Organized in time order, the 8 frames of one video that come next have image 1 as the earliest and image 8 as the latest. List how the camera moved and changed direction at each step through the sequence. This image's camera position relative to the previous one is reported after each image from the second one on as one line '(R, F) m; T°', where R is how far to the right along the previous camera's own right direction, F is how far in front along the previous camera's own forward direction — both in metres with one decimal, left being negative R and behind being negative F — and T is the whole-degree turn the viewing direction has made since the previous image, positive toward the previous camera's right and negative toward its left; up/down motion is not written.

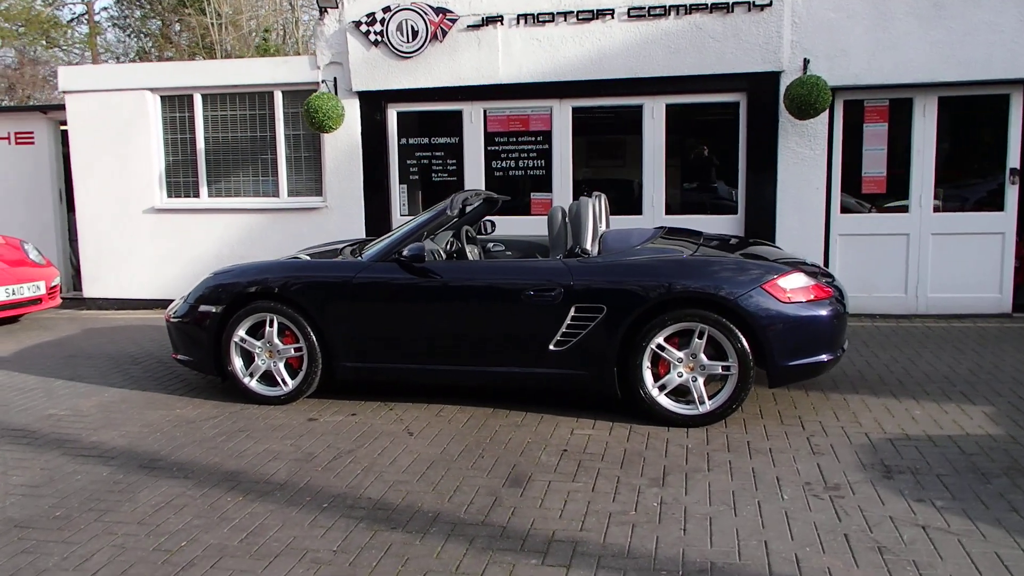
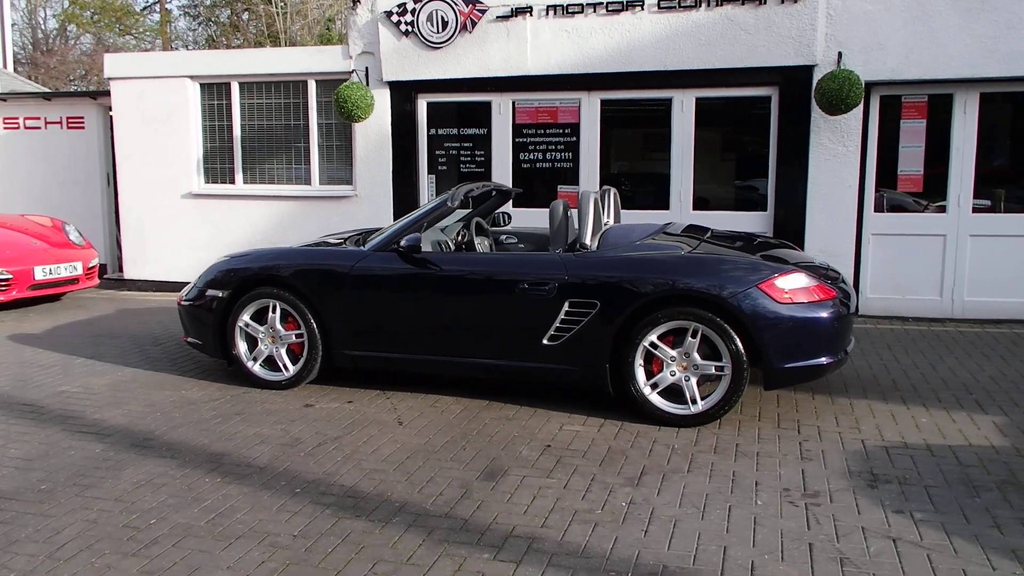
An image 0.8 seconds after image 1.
(+0.4, 0.0) m; -4°
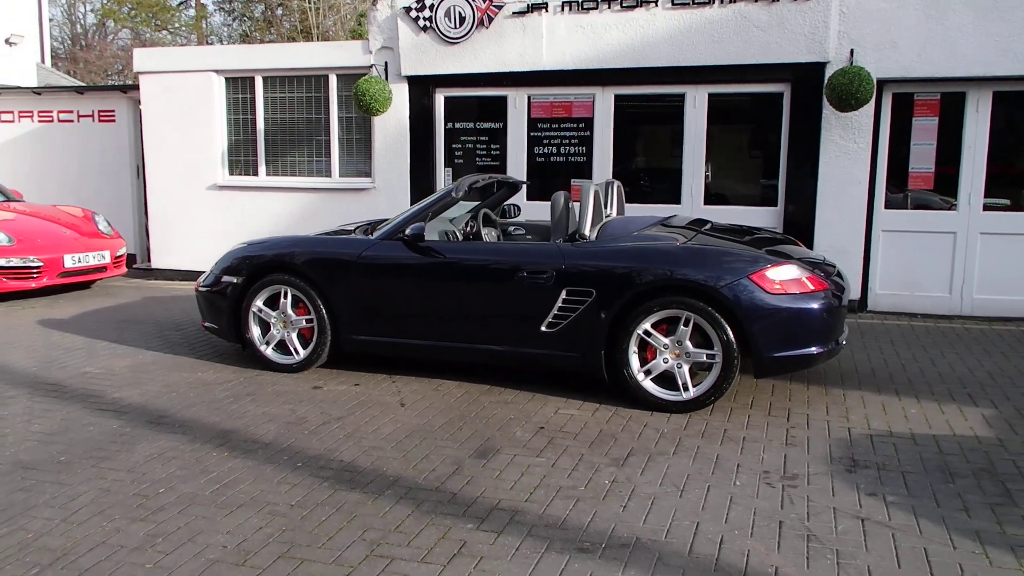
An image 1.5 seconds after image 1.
(+0.2, -0.2) m; -2°
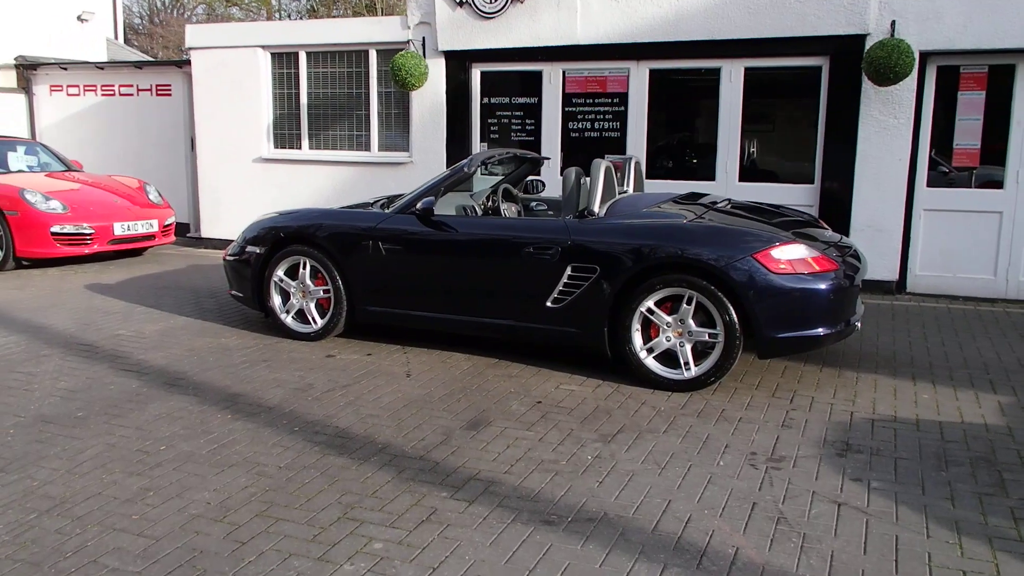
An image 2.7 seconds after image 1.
(+0.4, -0.1) m; -4°
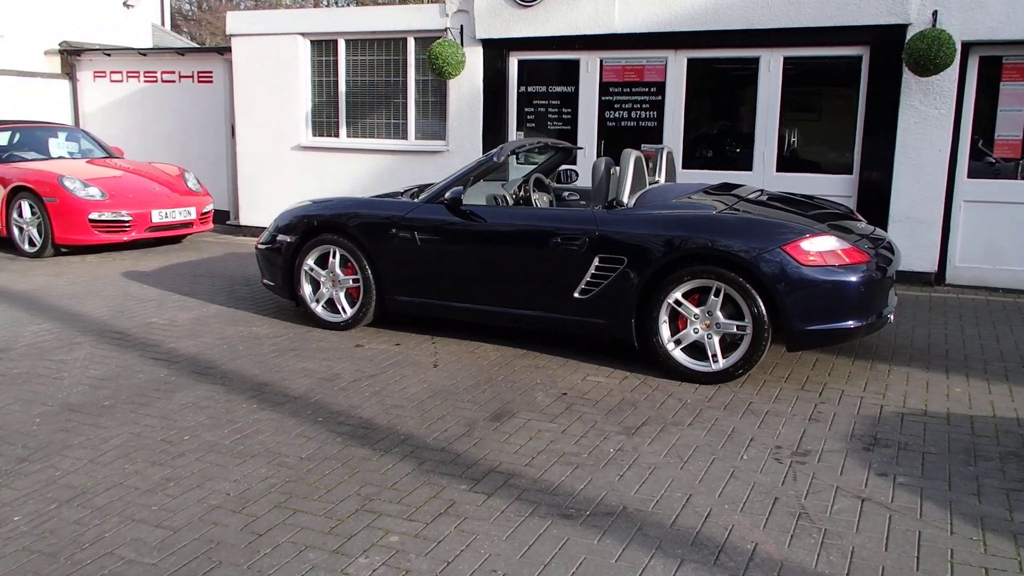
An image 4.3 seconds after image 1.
(+0.1, 0.0) m; -3°
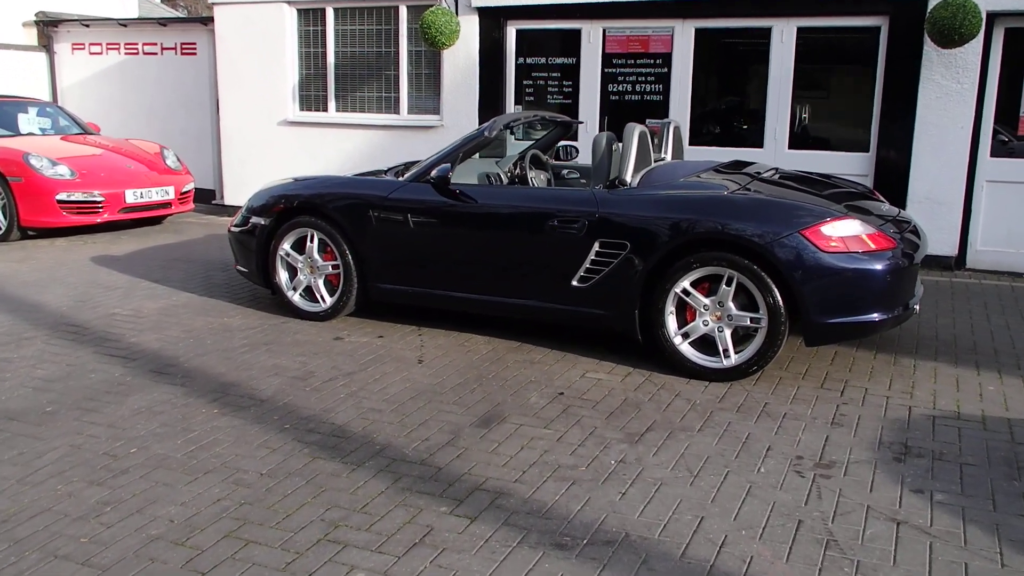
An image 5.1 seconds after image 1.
(+0.1, +0.5) m; 0°
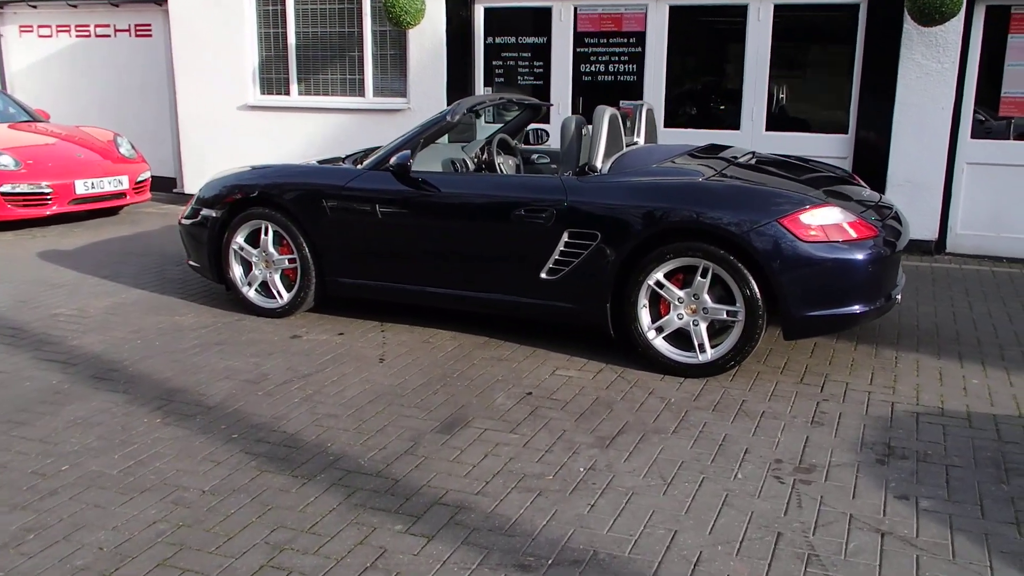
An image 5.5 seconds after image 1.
(+0.1, +0.2) m; +1°
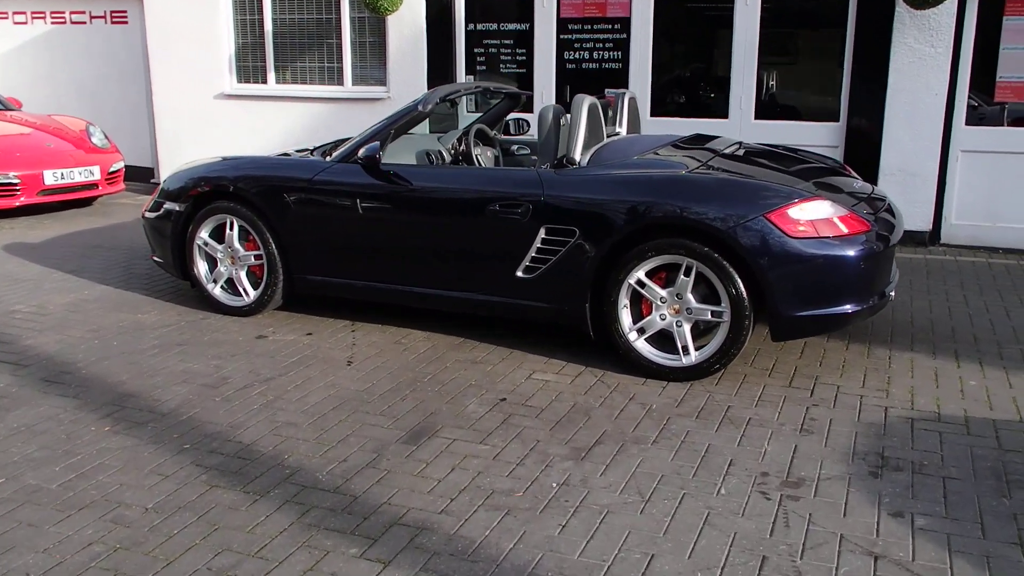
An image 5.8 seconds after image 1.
(+0.1, +0.2) m; 0°
